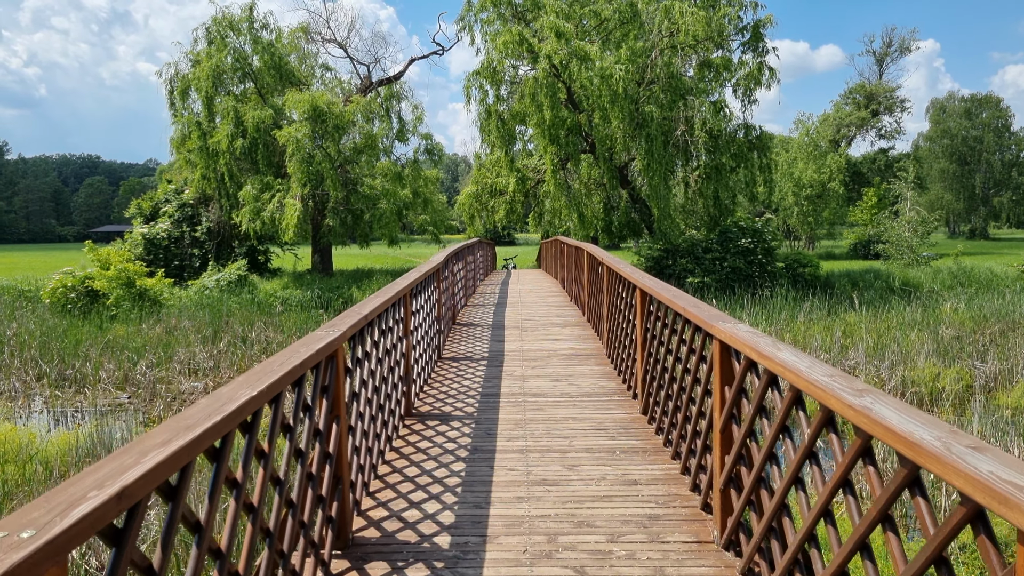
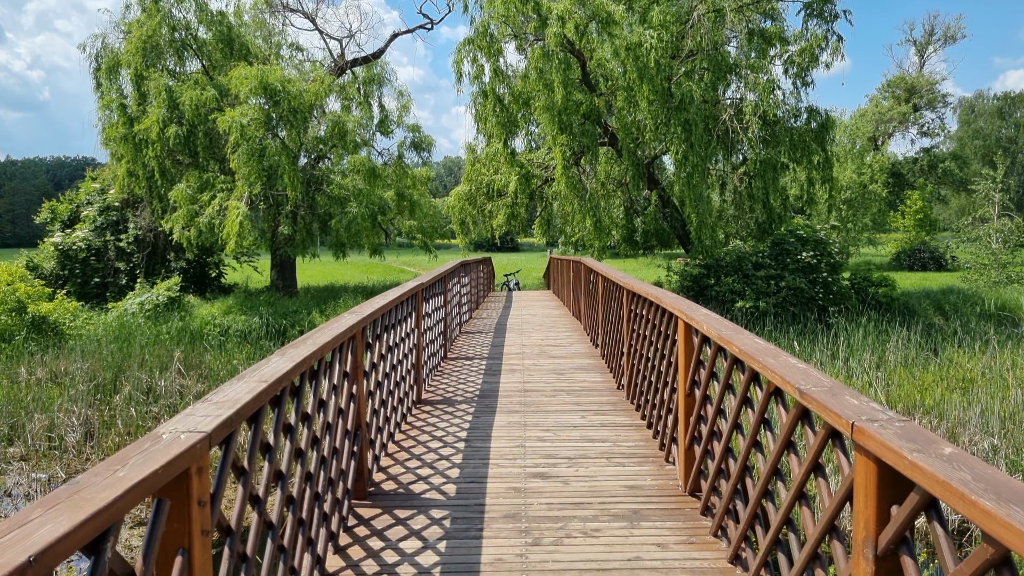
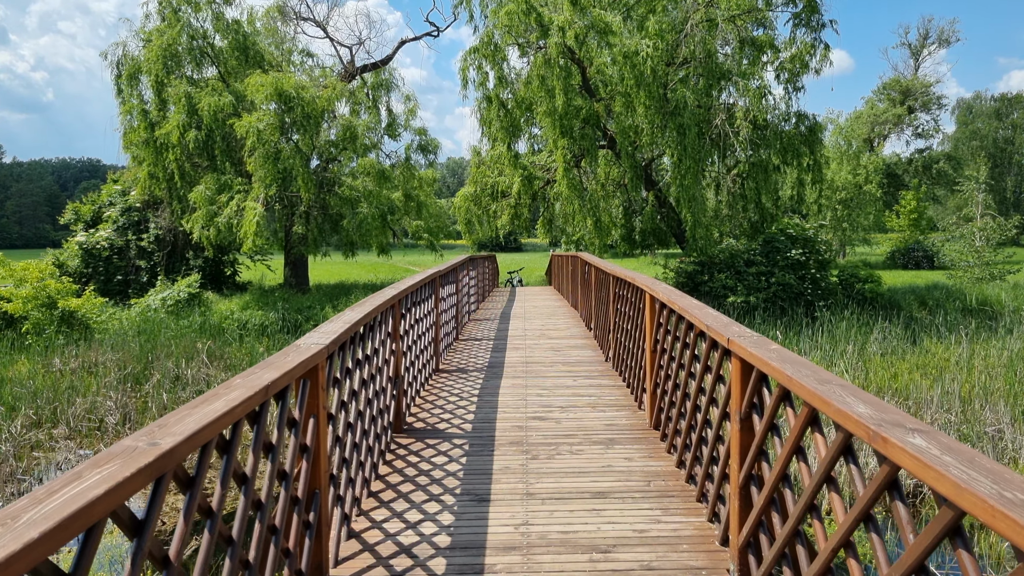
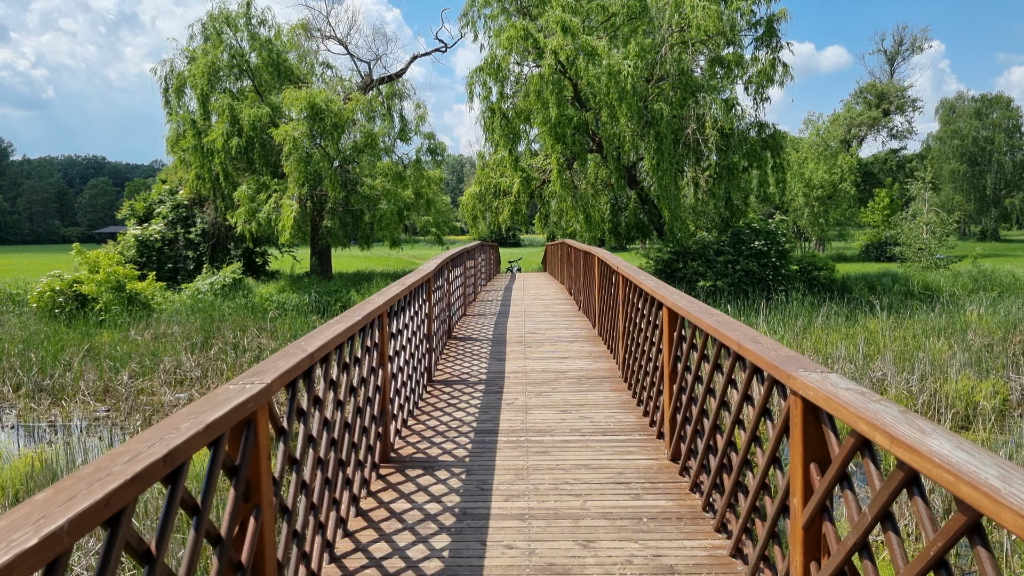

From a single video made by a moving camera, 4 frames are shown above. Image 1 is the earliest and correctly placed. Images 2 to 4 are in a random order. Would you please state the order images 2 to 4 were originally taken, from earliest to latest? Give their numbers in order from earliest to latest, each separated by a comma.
4, 3, 2
